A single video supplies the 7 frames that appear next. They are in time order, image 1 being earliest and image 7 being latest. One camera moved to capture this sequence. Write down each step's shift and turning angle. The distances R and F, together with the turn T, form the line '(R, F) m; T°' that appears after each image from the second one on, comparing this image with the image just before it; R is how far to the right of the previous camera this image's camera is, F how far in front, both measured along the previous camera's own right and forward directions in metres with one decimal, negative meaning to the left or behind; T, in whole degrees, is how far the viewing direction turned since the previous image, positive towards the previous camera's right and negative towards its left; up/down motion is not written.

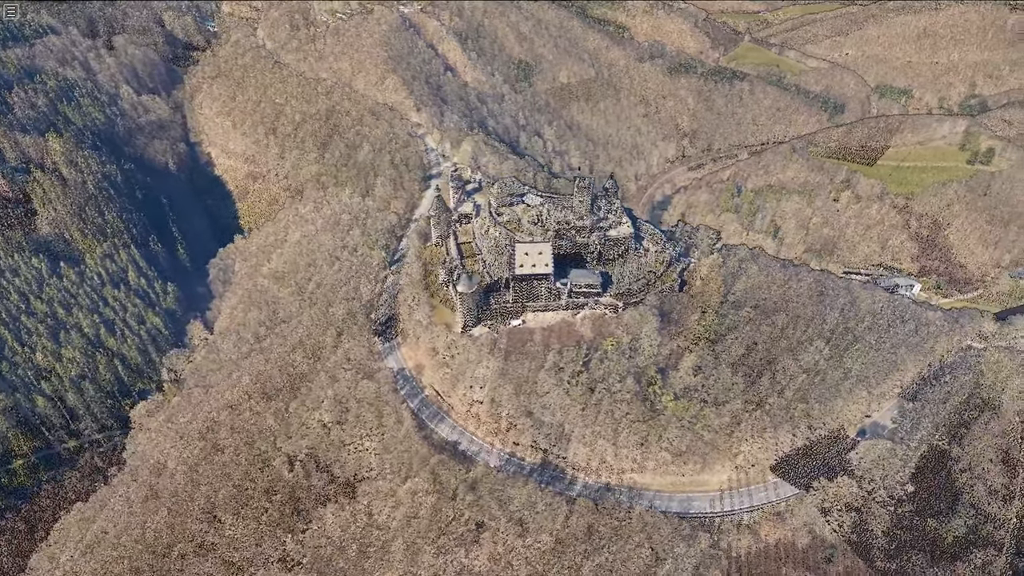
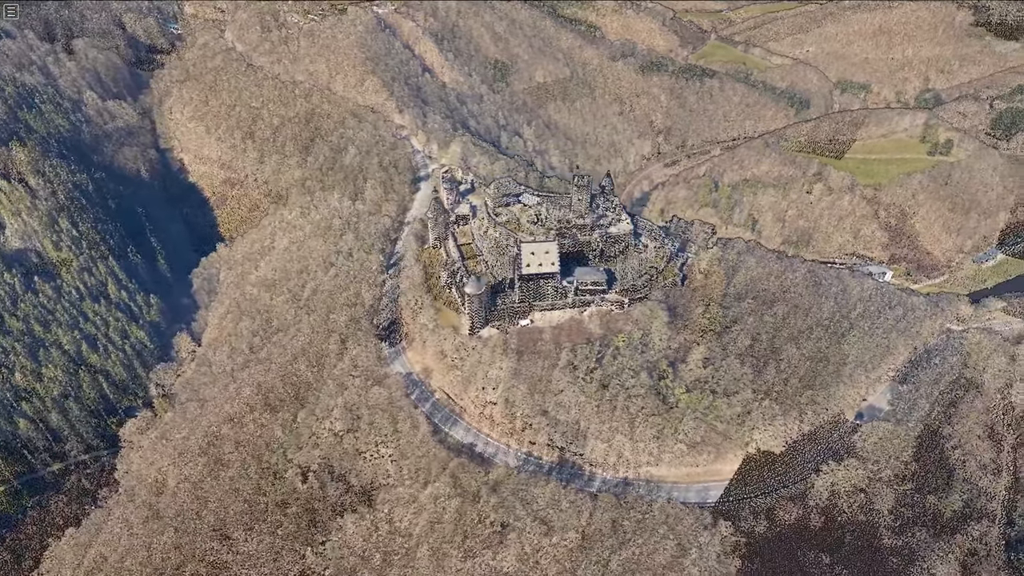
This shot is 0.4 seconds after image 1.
(-3.2, +0.1) m; +3°
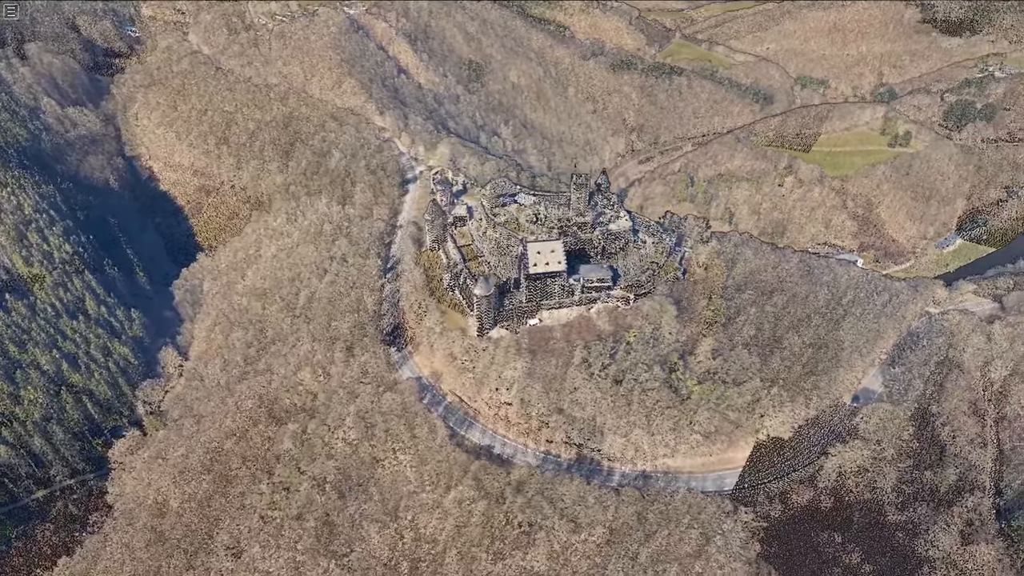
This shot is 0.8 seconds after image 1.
(-3.4, +0.1) m; +3°
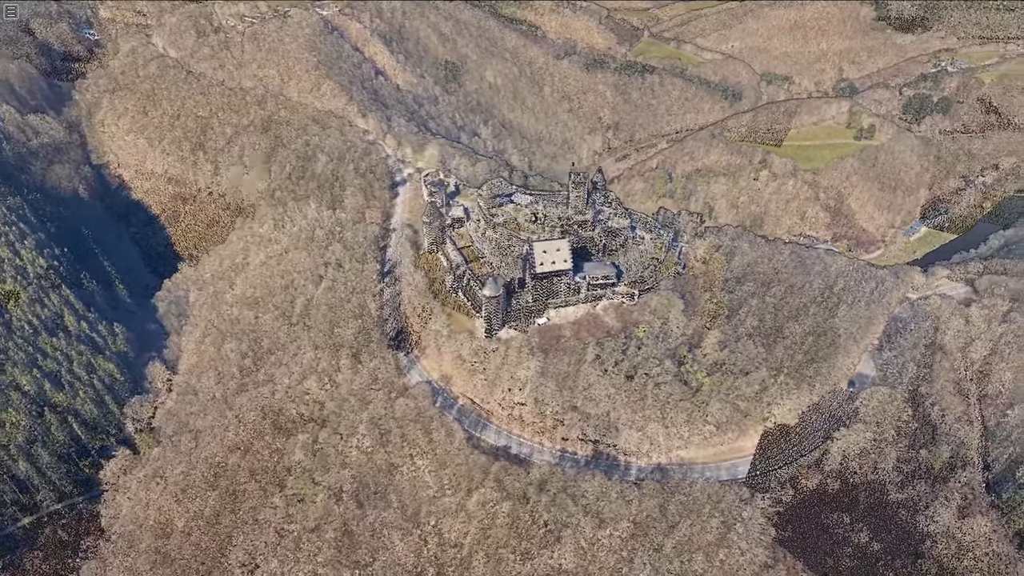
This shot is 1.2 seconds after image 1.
(-3.2, +0.1) m; +3°
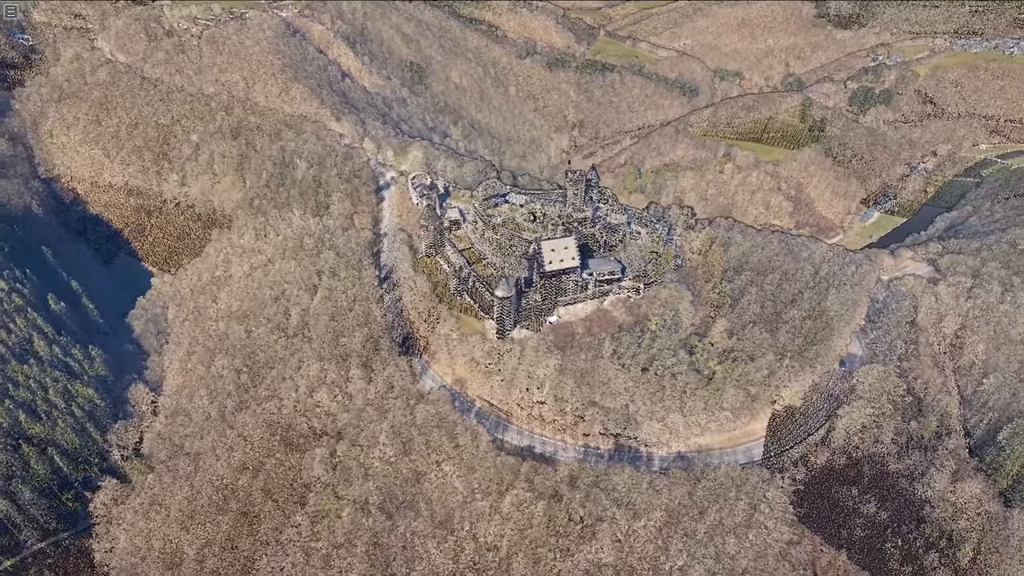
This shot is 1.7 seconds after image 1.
(-4.5, +0.2) m; +4°
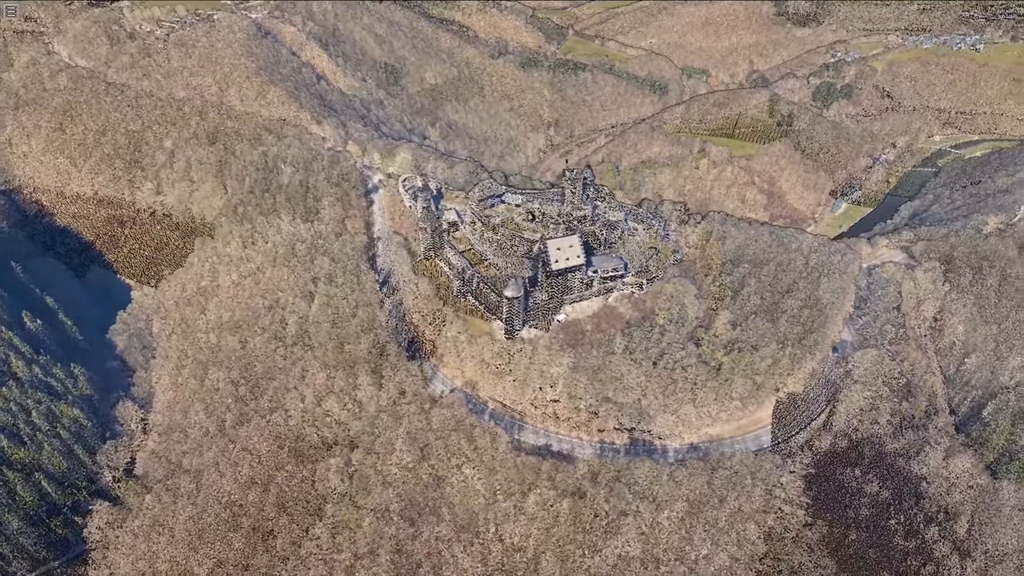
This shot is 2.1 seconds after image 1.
(-3.3, +0.1) m; +3°
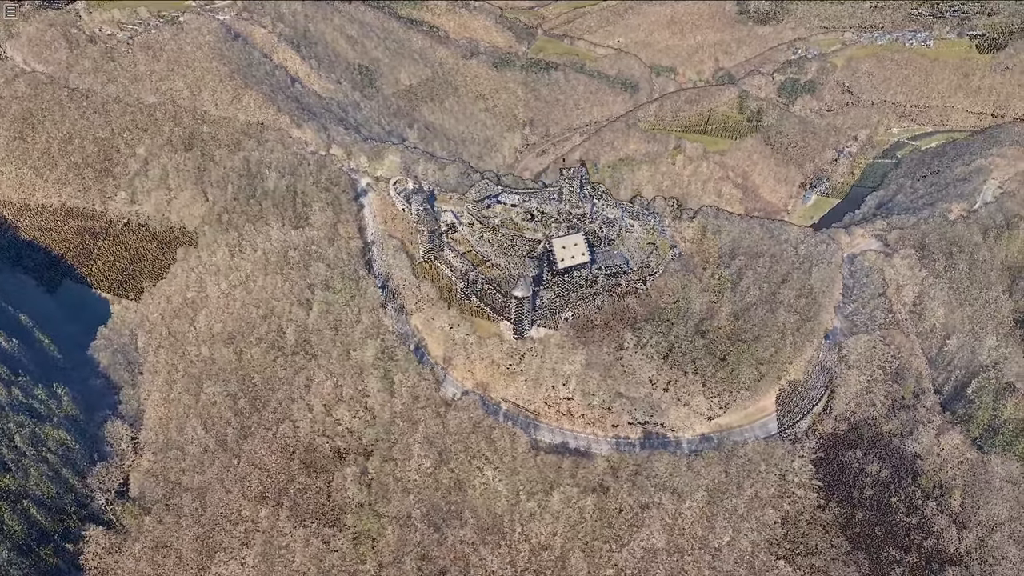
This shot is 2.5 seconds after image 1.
(-3.3, +0.1) m; +3°
